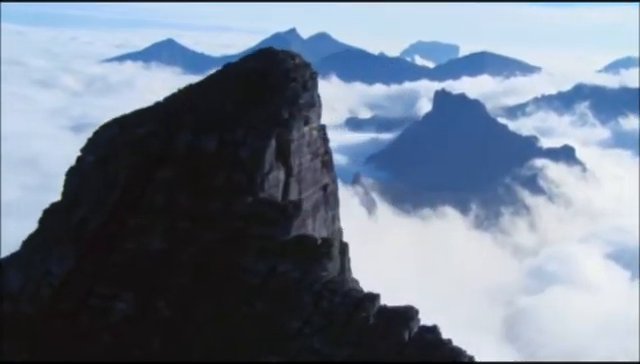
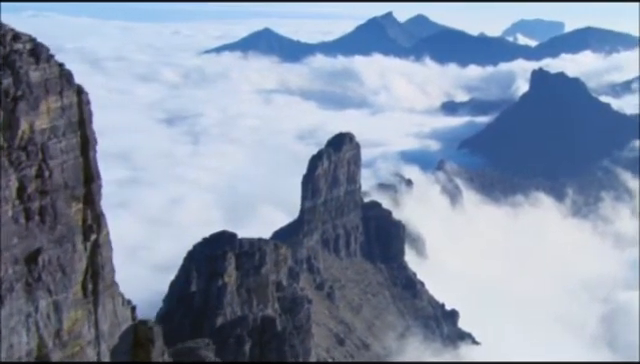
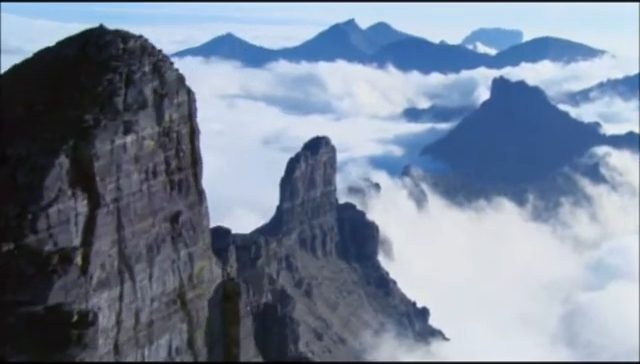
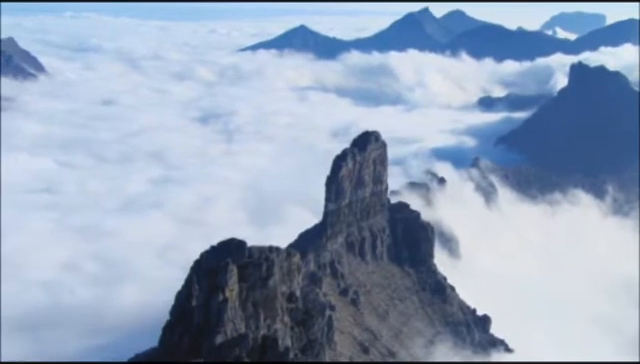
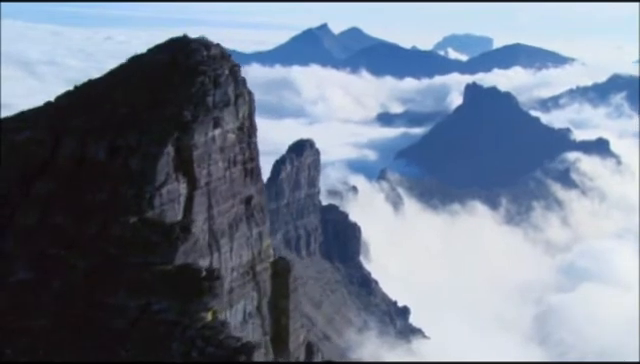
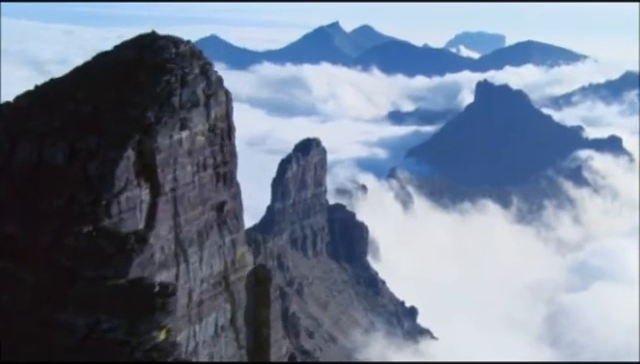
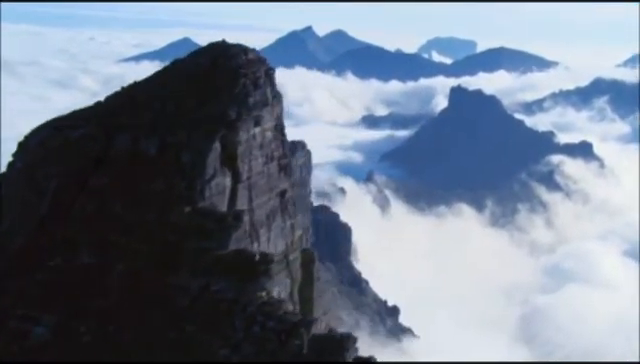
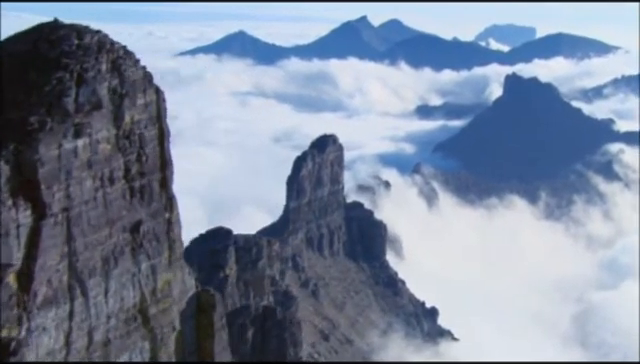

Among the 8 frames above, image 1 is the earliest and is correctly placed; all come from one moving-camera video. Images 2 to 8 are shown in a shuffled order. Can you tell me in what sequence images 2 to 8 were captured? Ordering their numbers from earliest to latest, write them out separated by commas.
7, 5, 6, 3, 8, 2, 4
